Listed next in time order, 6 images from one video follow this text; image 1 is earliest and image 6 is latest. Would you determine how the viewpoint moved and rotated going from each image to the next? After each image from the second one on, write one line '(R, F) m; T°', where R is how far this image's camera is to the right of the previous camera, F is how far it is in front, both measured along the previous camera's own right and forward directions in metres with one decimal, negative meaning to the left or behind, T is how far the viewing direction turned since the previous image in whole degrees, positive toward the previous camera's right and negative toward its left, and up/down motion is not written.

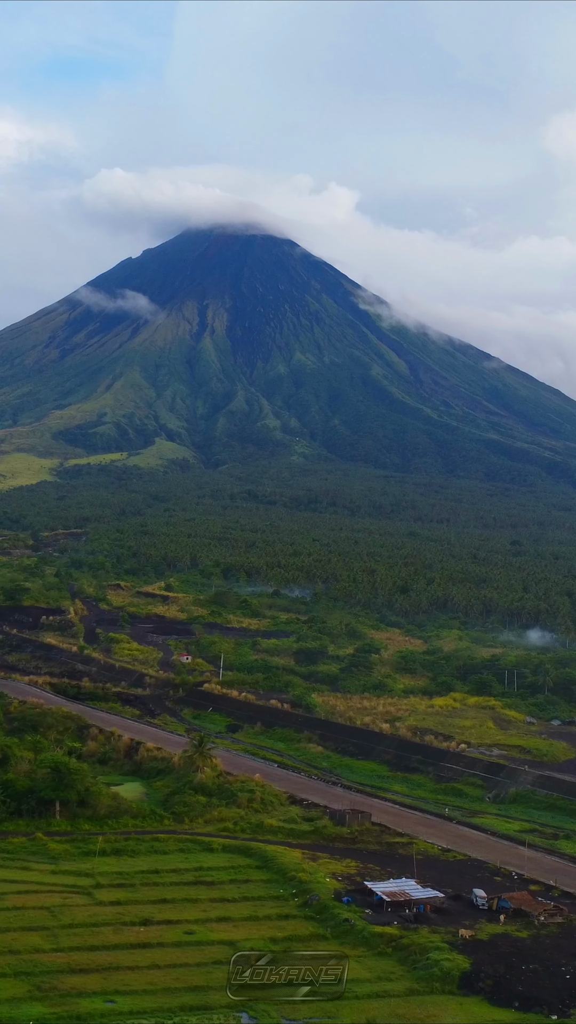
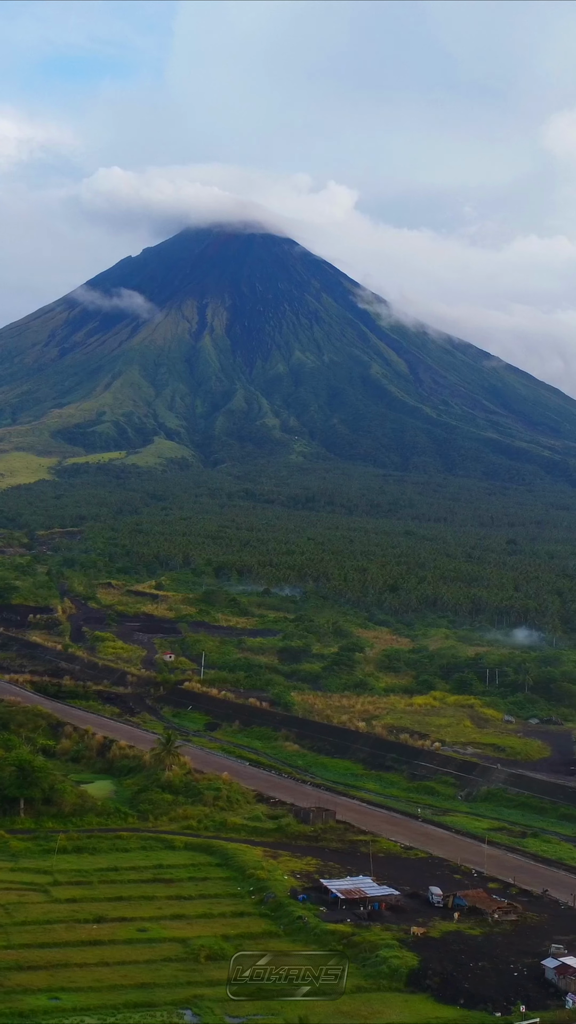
(+1.6, -0.1) m; 0°
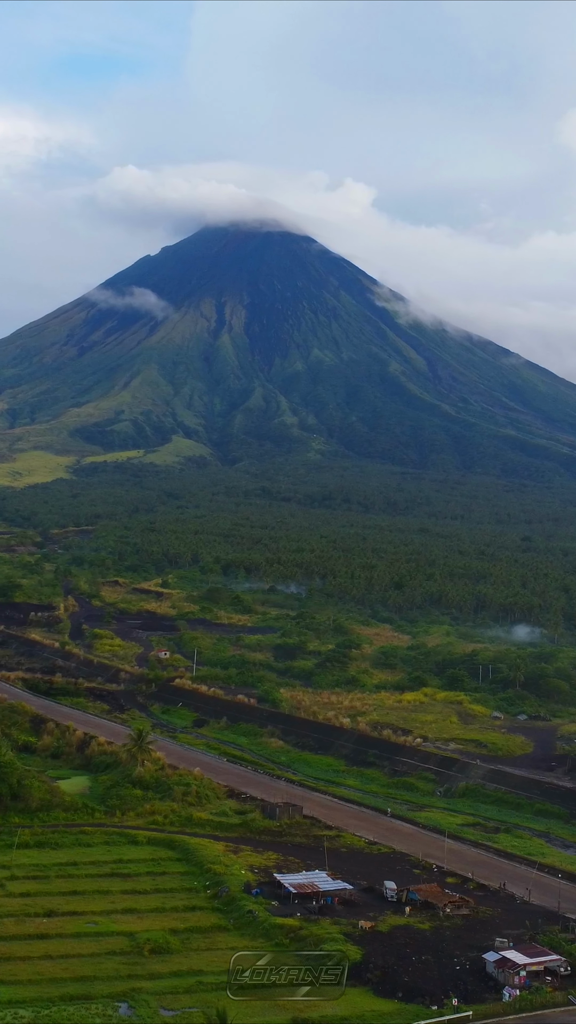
(+2.5, -0.1) m; -1°
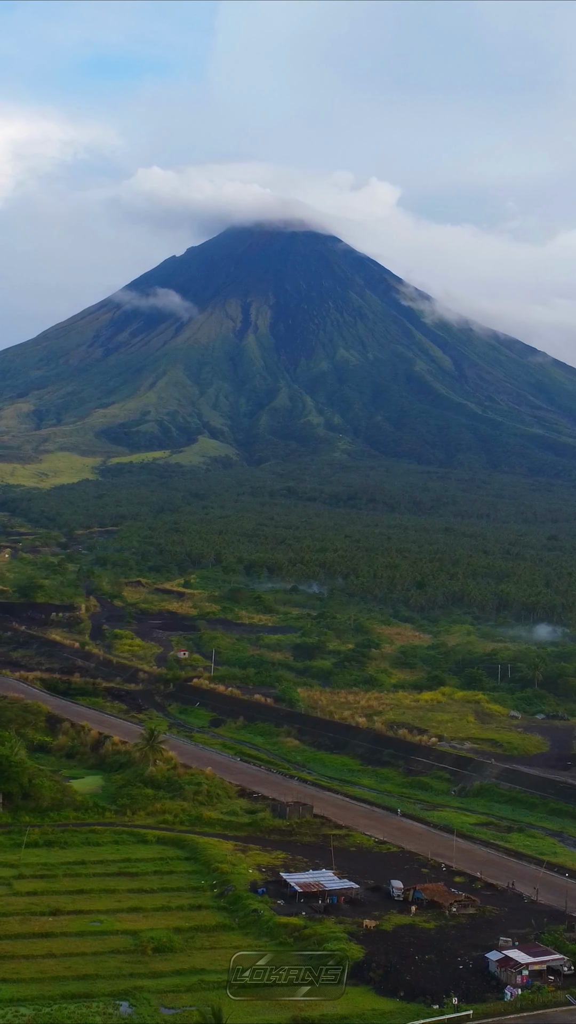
(+0.8, 0.0) m; -1°
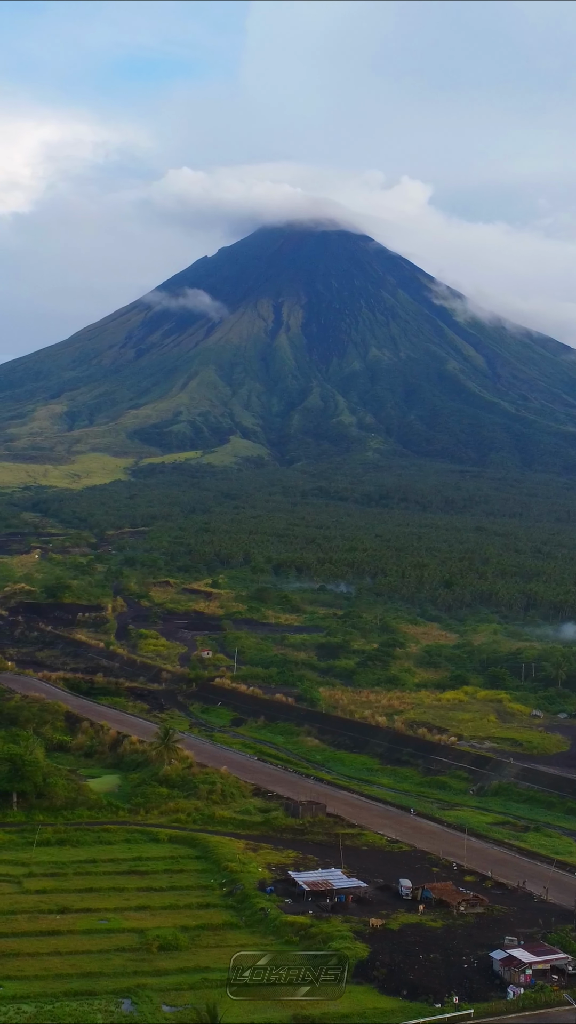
(+1.0, 0.0) m; -1°
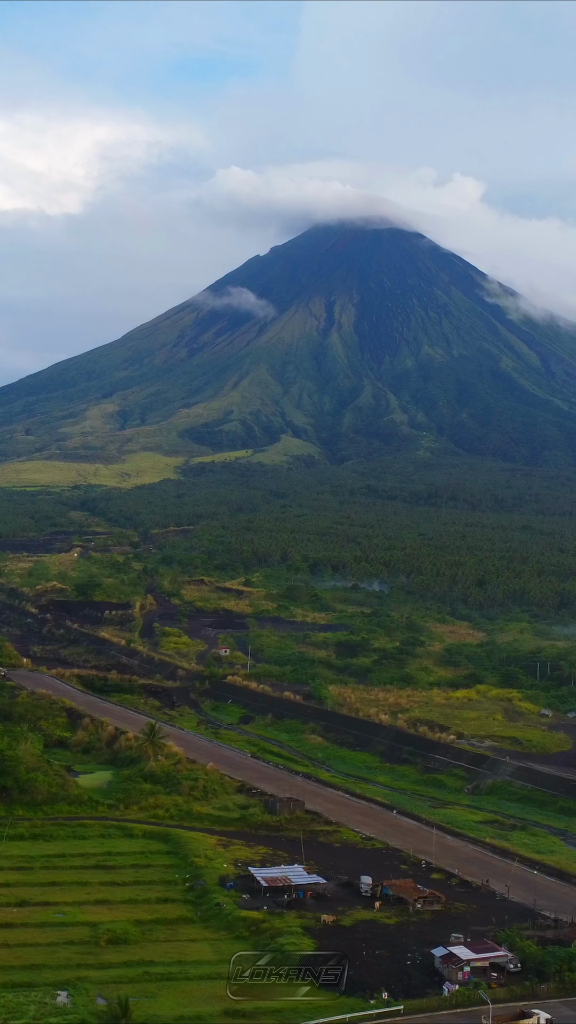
(+3.5, -0.2) m; -2°
